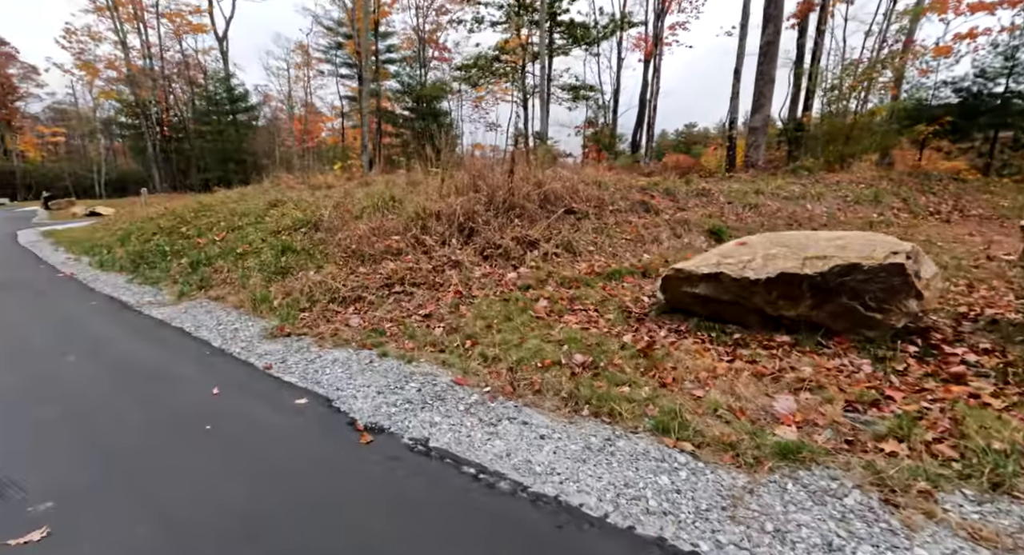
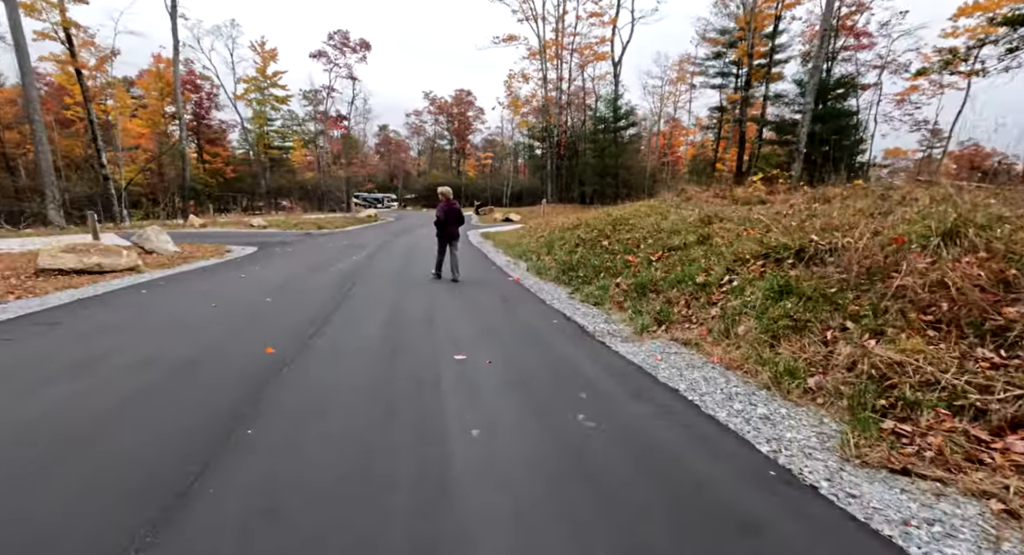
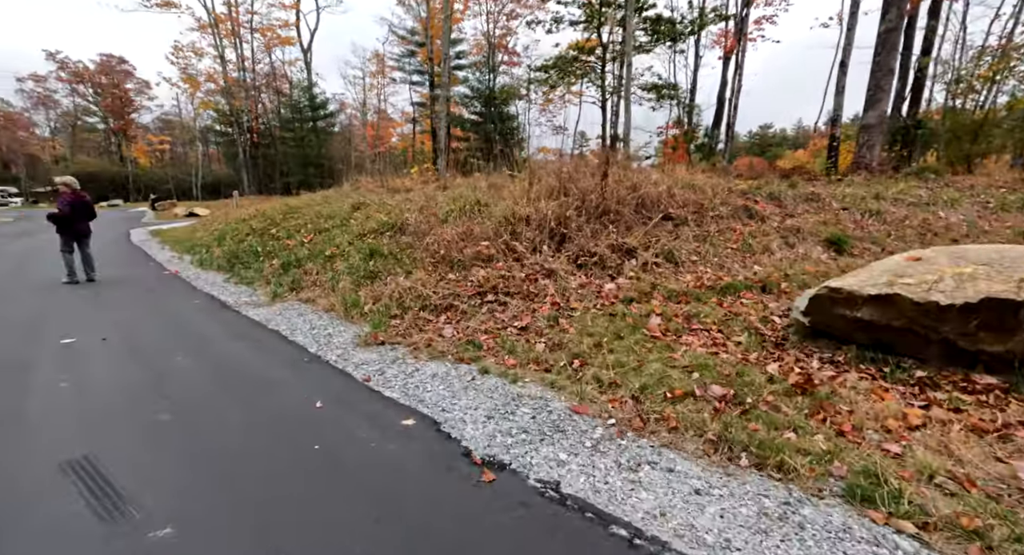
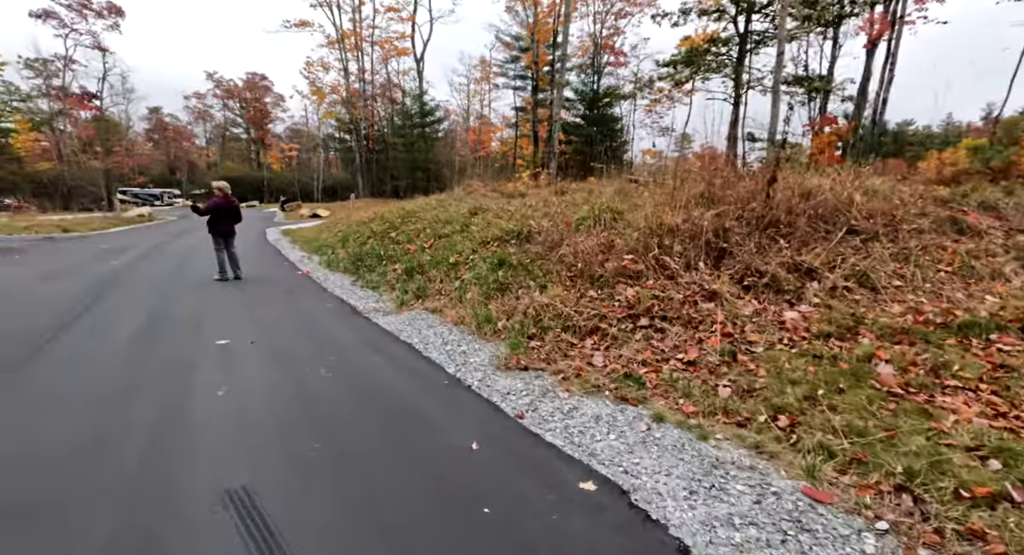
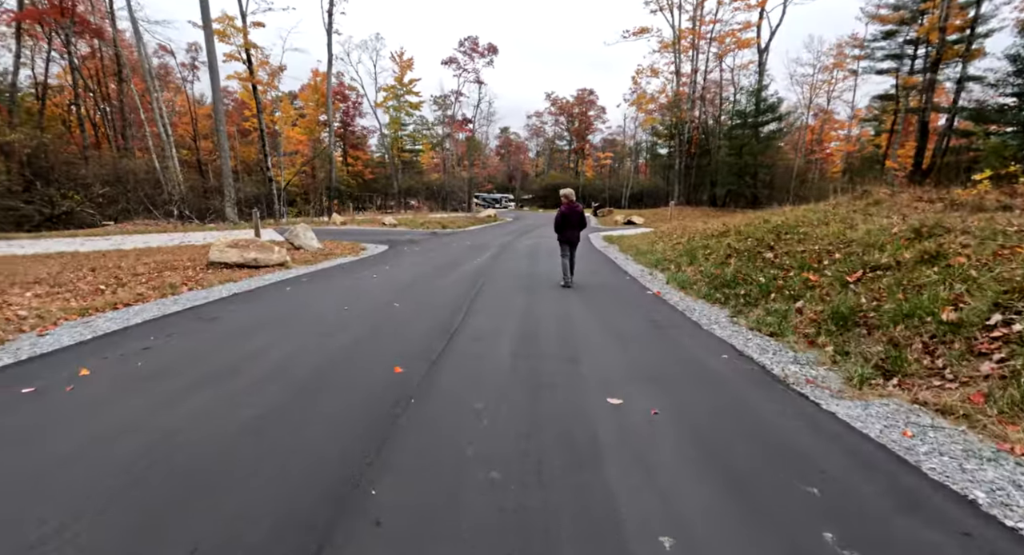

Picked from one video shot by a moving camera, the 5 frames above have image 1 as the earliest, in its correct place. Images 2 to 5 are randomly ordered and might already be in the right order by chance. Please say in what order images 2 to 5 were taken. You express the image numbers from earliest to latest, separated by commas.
3, 4, 2, 5
